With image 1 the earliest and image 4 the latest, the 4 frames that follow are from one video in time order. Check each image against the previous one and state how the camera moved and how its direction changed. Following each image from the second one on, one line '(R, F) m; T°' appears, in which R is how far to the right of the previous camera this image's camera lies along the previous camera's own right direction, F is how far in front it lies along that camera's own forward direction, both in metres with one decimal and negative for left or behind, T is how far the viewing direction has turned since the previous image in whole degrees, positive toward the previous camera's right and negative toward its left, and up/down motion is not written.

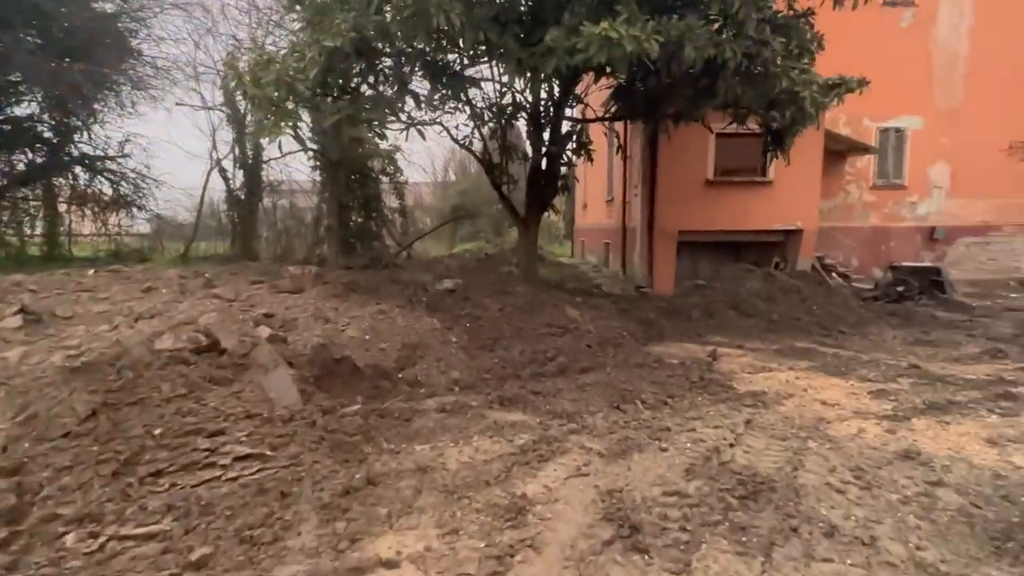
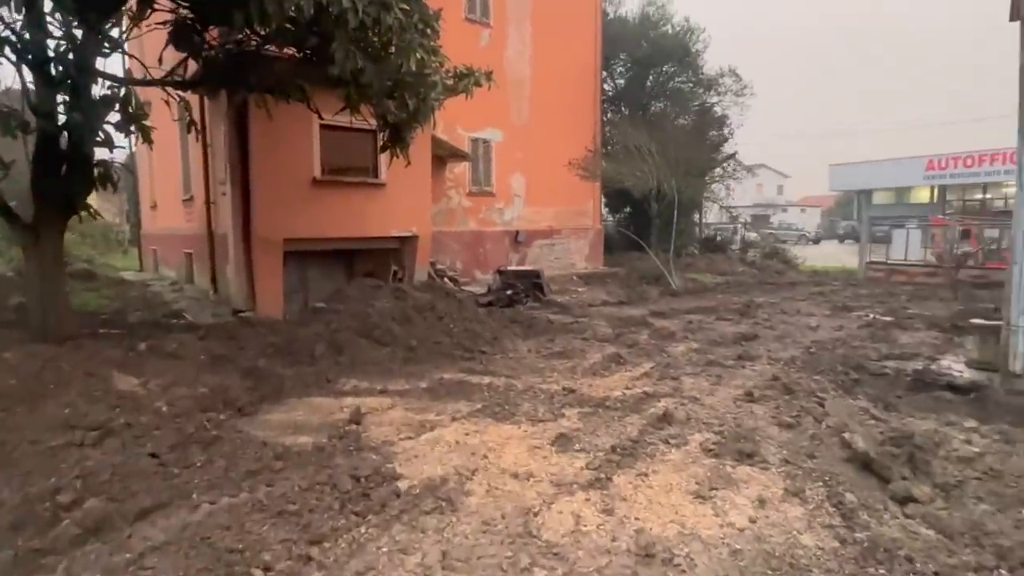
(+0.5, +2.1) m; +38°
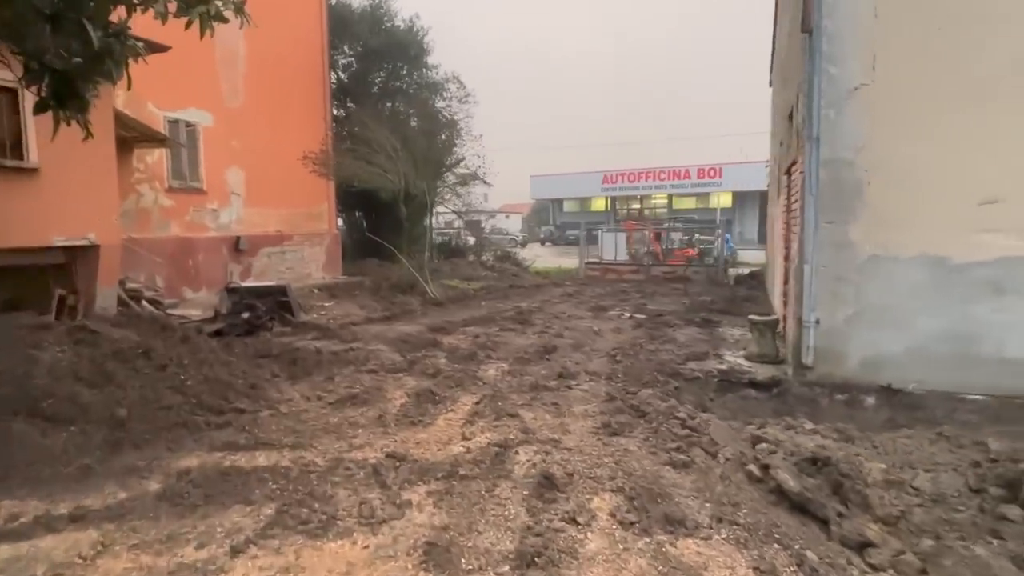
(-0.6, +1.8) m; +28°
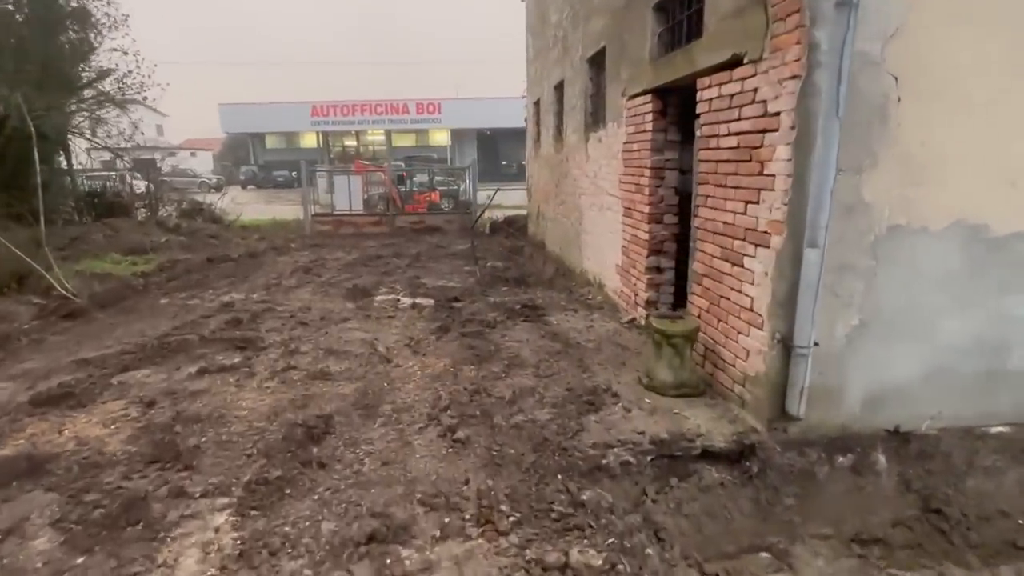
(0.0, +3.9) m; +27°
